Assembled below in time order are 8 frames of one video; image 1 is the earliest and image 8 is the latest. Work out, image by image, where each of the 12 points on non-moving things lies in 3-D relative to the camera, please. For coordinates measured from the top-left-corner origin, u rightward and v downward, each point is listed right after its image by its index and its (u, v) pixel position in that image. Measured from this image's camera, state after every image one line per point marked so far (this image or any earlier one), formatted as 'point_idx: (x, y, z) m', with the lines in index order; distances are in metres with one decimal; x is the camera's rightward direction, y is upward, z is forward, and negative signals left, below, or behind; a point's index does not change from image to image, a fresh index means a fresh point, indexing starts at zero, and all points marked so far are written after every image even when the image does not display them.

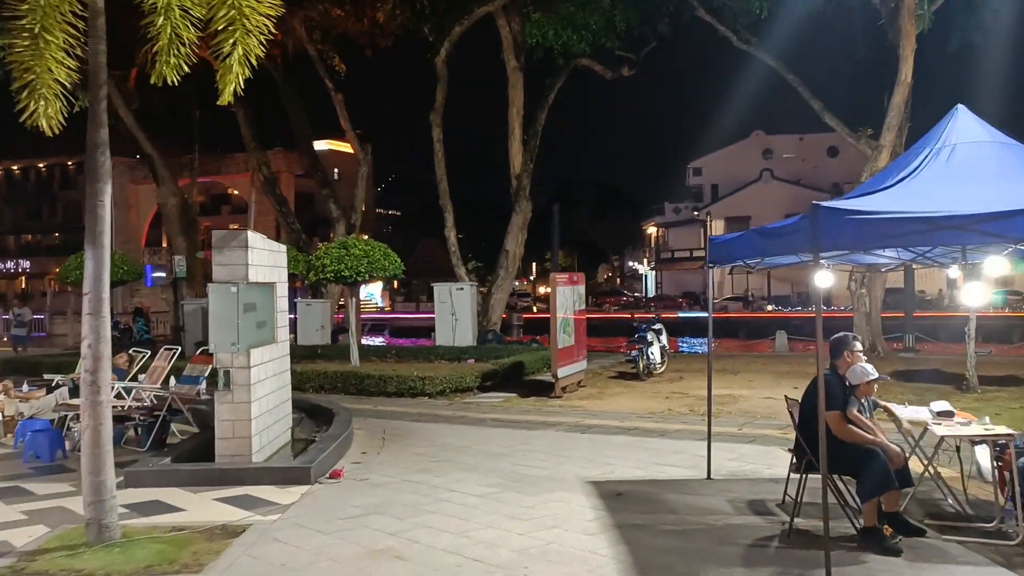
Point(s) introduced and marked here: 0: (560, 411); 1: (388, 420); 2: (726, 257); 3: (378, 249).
0: (+0.7, -1.7, +11.9) m
1: (-1.6, -1.7, +11.9) m
2: (+1.7, +0.2, +6.9) m
3: (-2.5, +0.7, +16.8) m
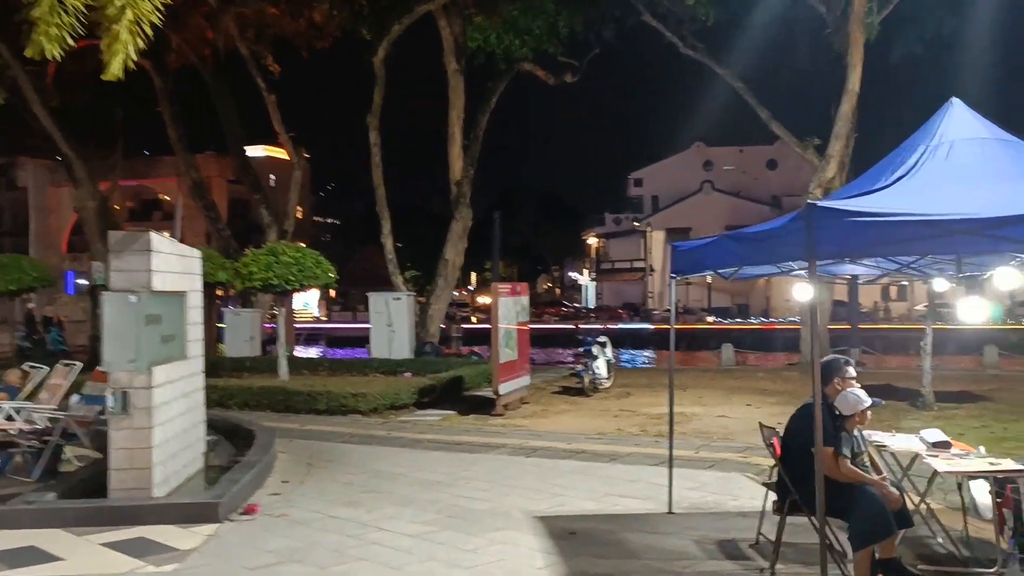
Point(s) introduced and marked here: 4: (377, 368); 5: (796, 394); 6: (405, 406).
0: (-0.1, -1.8, +11.1) m
1: (-2.4, -1.9, +10.9) m
2: (+1.3, +0.2, +6.1) m
3: (-3.6, +0.6, +15.8) m
4: (-3.0, -1.8, +19.8) m
5: (+4.8, -1.8, +14.9) m
6: (-1.6, -1.8, +13.6) m
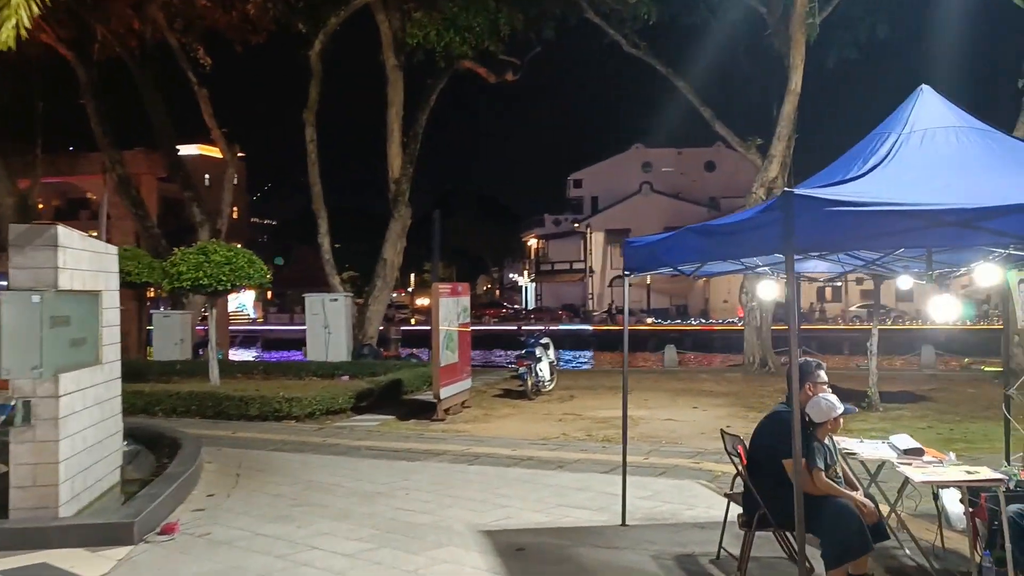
0: (-0.8, -1.8, +10.7) m
1: (-3.1, -1.9, +10.3) m
2: (+0.9, +0.2, +5.8) m
3: (-4.6, +0.6, +15.1) m
4: (-4.3, -1.8, +19.1) m
5: (+3.8, -1.8, +14.8) m
6: (-2.5, -1.8, +13.0) m
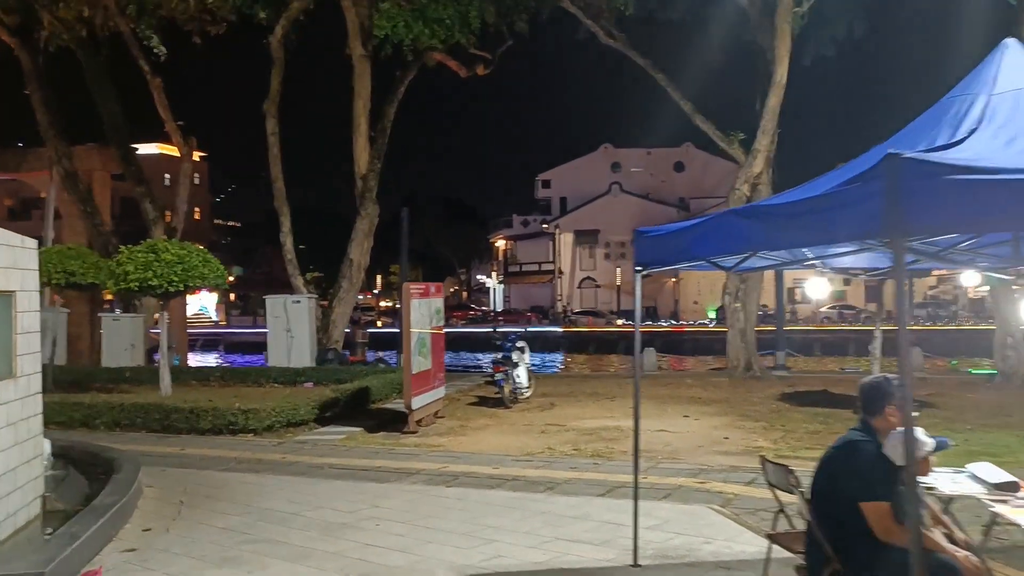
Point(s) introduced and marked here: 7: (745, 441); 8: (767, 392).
0: (-1.0, -1.8, +9.6) m
1: (-3.3, -1.9, +9.2) m
2: (+0.9, +0.2, +4.8) m
3: (-5.0, +0.6, +13.9) m
4: (-4.9, -1.9, +18.0) m
5: (+3.5, -1.8, +14.0) m
6: (-2.8, -1.8, +12.0) m
7: (+2.6, -1.8, +10.1) m
8: (+4.4, -1.8, +15.4) m
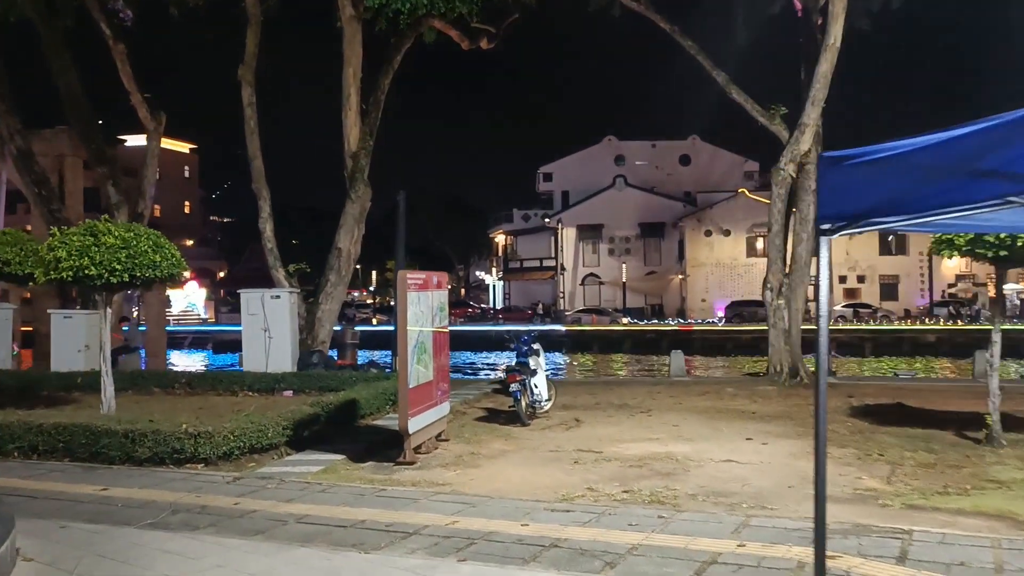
0: (-0.8, -1.7, +7.2) m
1: (-3.0, -1.8, +6.8) m
2: (+1.1, +0.3, +2.4) m
3: (-4.8, +0.7, +11.5) m
4: (-4.7, -1.7, +15.6) m
5: (+3.7, -1.7, +11.6) m
6: (-2.6, -1.7, +9.6) m
7: (+2.9, -1.7, +7.7) m
8: (+4.6, -1.7, +13.0) m
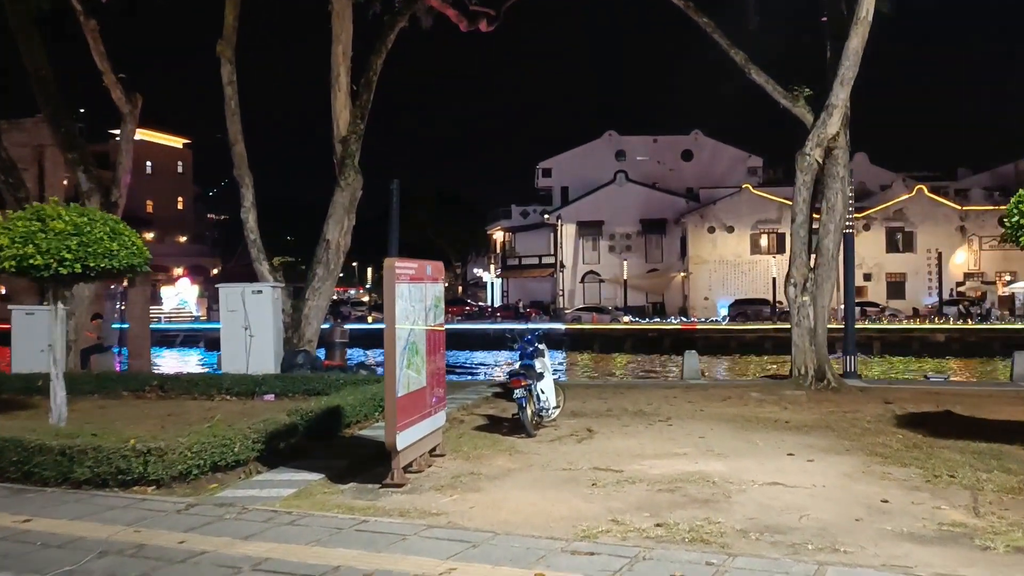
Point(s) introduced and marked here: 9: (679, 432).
0: (-0.7, -1.6, +5.9) m
1: (-3.0, -1.7, +5.4) m
2: (+1.2, +0.3, +1.1) m
3: (-4.7, +0.8, +10.2) m
4: (-4.6, -1.6, +14.2) m
5: (+3.7, -1.6, +10.3) m
6: (-2.5, -1.6, +8.2) m
7: (+3.0, -1.6, +6.4) m
8: (+4.7, -1.6, +11.7) m
9: (+1.9, -1.7, +10.2) m
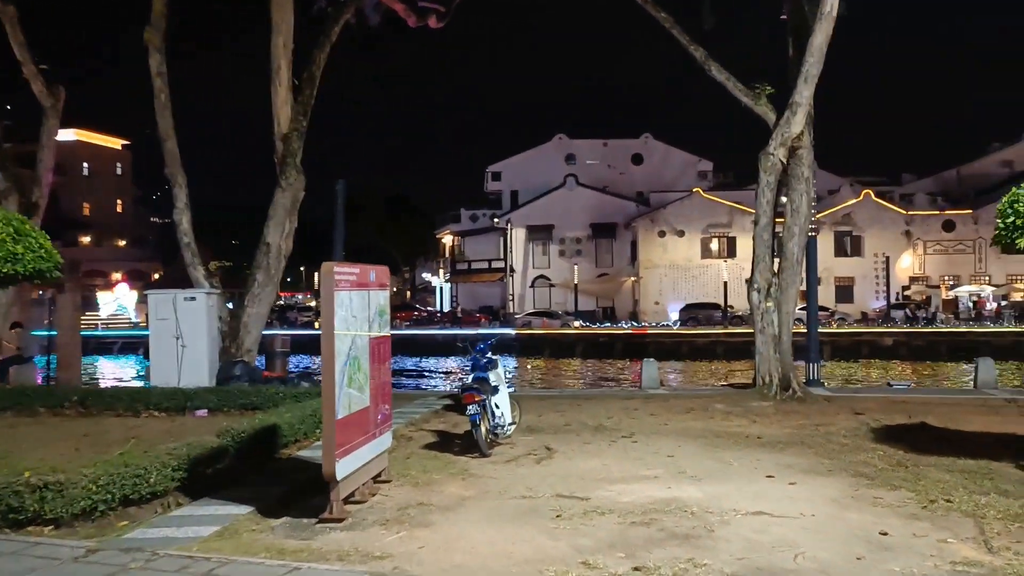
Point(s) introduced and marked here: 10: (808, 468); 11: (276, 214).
0: (-1.0, -1.7, +5.0) m
1: (-3.2, -1.7, +4.4) m
2: (+1.2, +0.3, +0.4) m
3: (-5.2, +0.7, +9.1) m
4: (-5.3, -1.7, +13.1) m
5: (+3.2, -1.7, +9.6) m
6: (-2.9, -1.7, +7.2) m
7: (+2.7, -1.7, +5.7) m
8: (+4.1, -1.7, +11.1) m
9: (+1.4, -1.7, +9.5) m
10: (+2.7, -1.7, +8.2) m
11: (-4.4, +1.4, +16.2) m
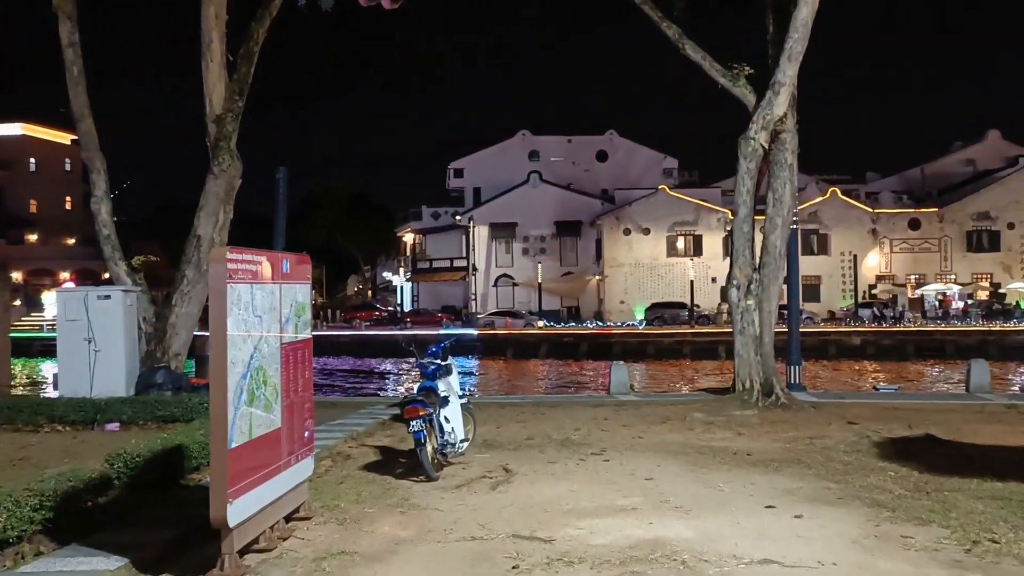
0: (-1.2, -1.6, +3.6) m
1: (-3.4, -1.7, +2.9) m
2: (+1.2, +0.3, -1.0) m
3: (-5.6, +0.7, +7.5) m
4: (-5.9, -1.7, +11.5) m
5: (+2.8, -1.6, +8.4) m
6: (-3.2, -1.7, +5.7) m
7: (+2.4, -1.6, +4.4) m
8: (+3.6, -1.6, +9.9) m
9: (+1.0, -1.7, +8.2) m
10: (+2.4, -1.6, +6.9) m
11: (-5.1, +1.4, +14.6) m
